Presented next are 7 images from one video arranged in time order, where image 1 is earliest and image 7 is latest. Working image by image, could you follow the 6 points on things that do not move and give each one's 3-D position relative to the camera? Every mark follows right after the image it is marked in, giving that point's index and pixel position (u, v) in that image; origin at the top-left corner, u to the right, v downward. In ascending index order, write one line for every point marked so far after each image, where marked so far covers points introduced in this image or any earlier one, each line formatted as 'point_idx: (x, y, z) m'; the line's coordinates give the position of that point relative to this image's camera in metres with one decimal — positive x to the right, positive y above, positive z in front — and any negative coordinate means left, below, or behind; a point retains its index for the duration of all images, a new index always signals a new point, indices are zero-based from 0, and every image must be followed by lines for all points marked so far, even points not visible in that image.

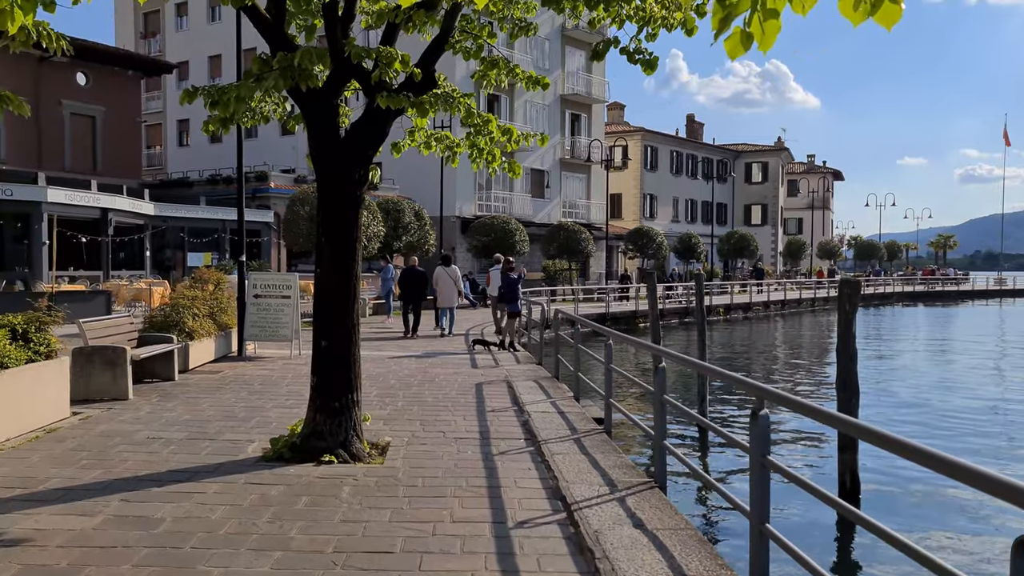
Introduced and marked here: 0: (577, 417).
0: (+0.7, -1.4, +9.0) m
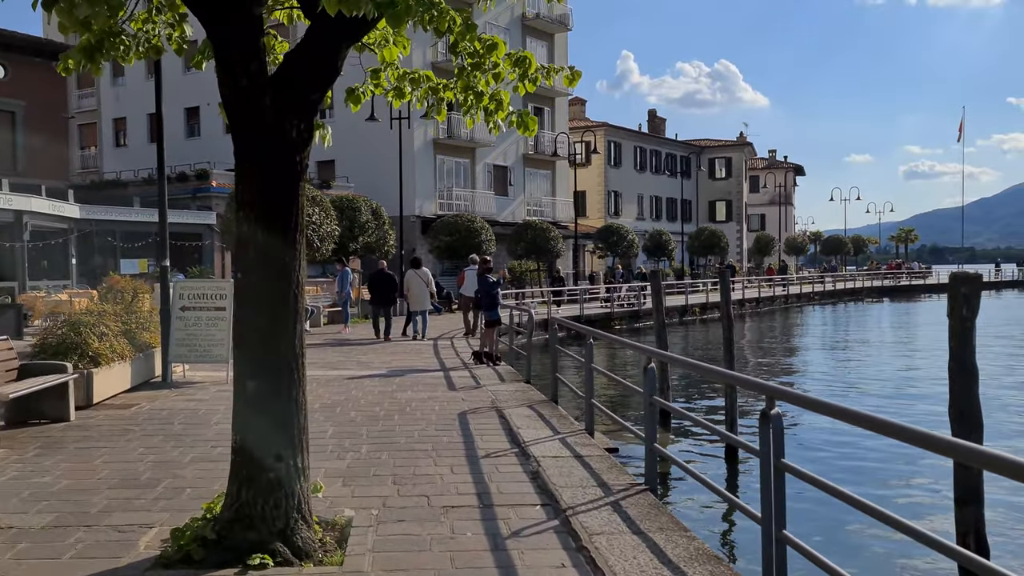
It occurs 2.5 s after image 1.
0: (+0.7, -1.4, +6.8) m
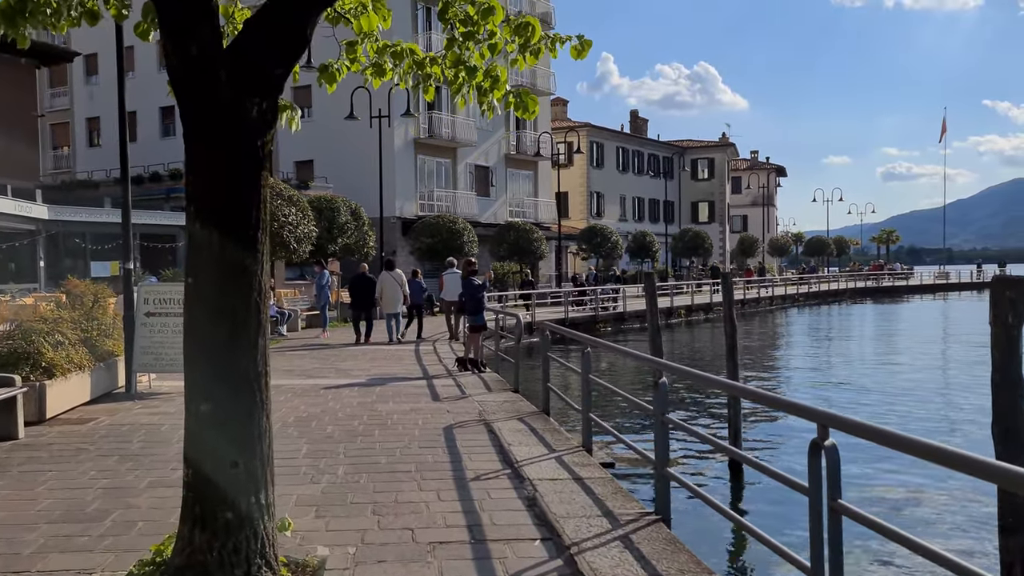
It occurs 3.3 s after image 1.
0: (+0.7, -1.4, +6.2) m
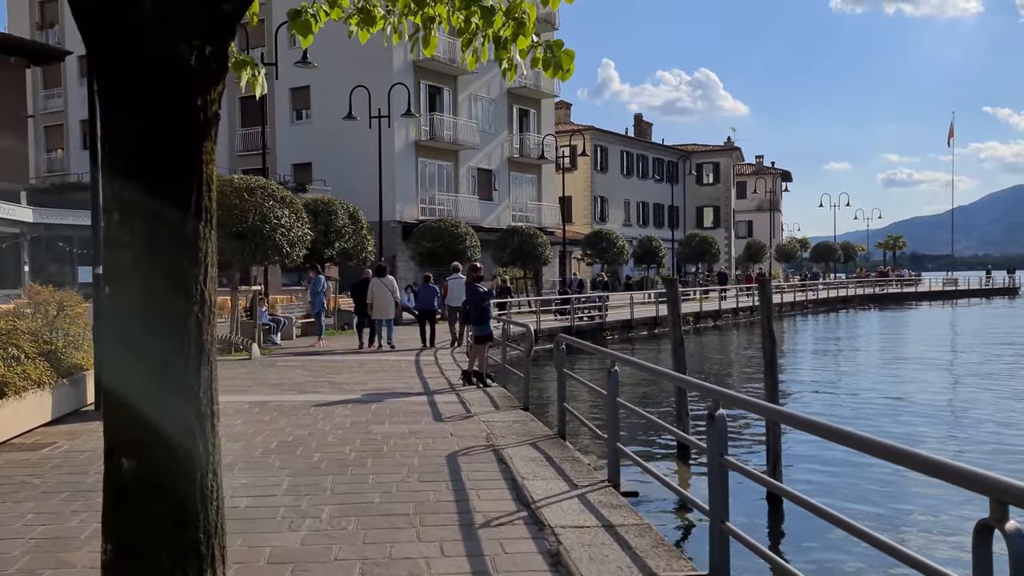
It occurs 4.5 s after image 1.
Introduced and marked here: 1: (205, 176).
0: (+0.8, -1.5, +5.1) m
1: (-1.1, +0.4, +3.0) m
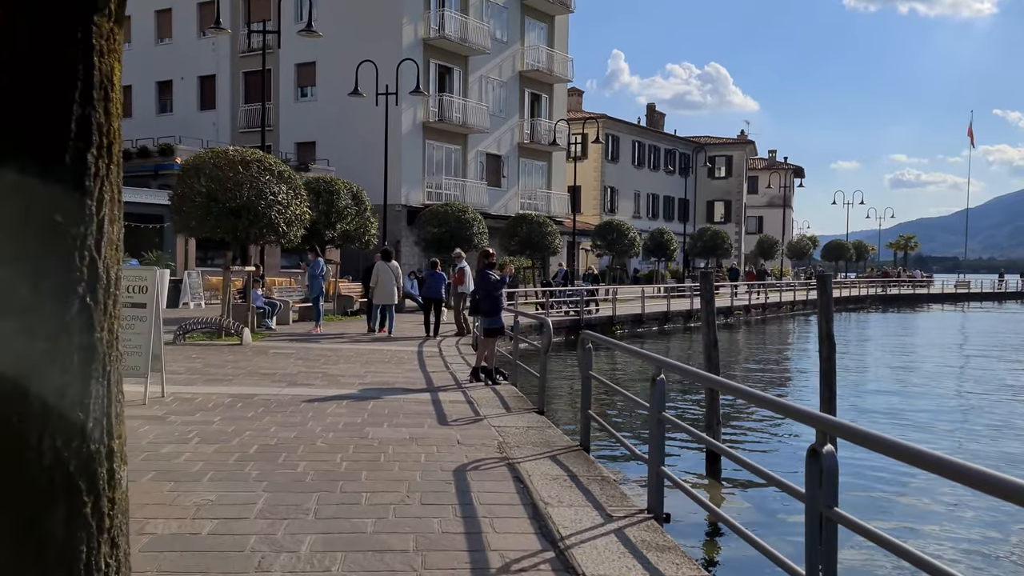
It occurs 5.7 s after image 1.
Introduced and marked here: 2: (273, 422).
0: (+0.9, -1.4, +4.0) m
1: (-0.9, +0.5, +1.9) m
2: (-2.3, -1.3, +8.1) m
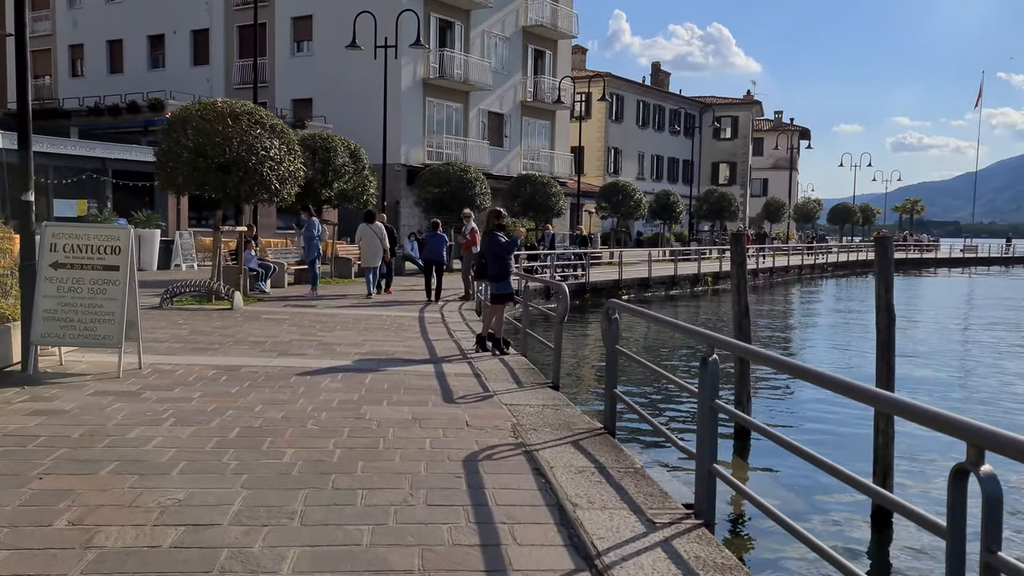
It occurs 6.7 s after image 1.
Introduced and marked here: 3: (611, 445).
0: (+1.0, -1.3, +3.2) m
1: (-0.8, +0.5, +1.0) m
2: (-2.2, -0.9, +7.3) m
3: (+0.8, -1.2, +6.2) m
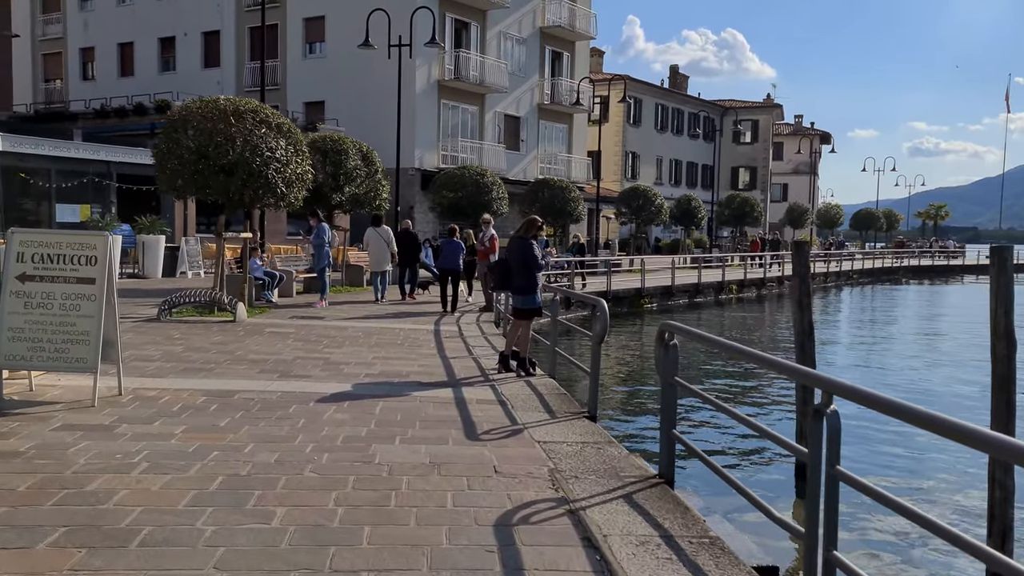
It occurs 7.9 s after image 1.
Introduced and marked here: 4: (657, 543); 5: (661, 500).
0: (+1.2, -1.4, +2.1) m
1: (-0.6, +0.4, -0.1) m
2: (-1.9, -1.1, +6.2) m
3: (+1.0, -1.3, +5.1) m
4: (+0.7, -1.3, +4.2) m
5: (+0.8, -1.2, +5.1) m
